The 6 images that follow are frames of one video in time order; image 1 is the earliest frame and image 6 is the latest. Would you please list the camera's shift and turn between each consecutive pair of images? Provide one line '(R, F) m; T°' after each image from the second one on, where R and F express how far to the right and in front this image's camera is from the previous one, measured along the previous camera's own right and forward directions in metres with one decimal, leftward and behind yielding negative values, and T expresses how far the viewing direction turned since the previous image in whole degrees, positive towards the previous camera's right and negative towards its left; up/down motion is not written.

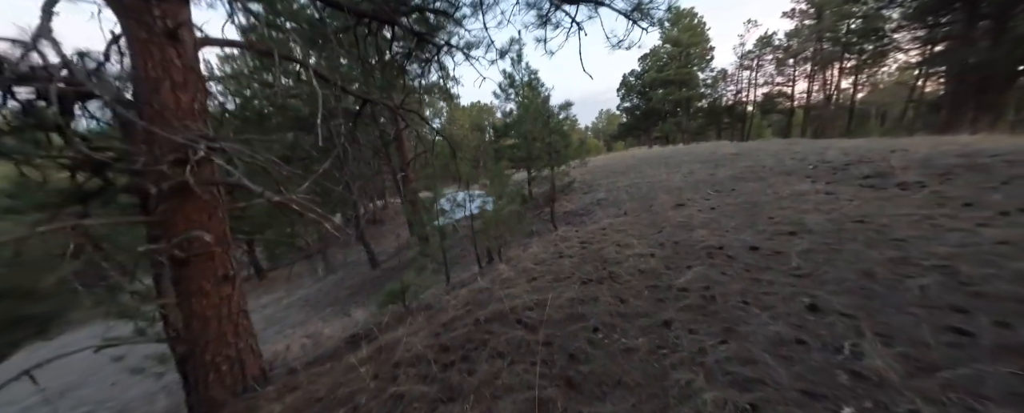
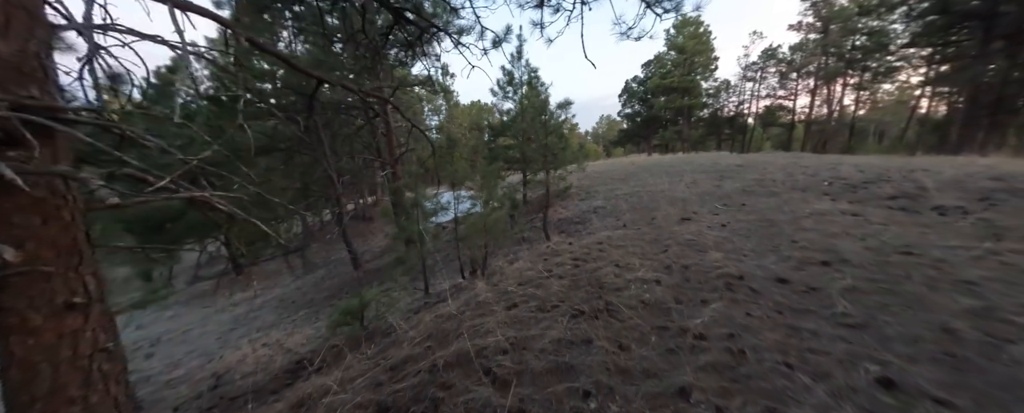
(+0.1, +0.5) m; +1°
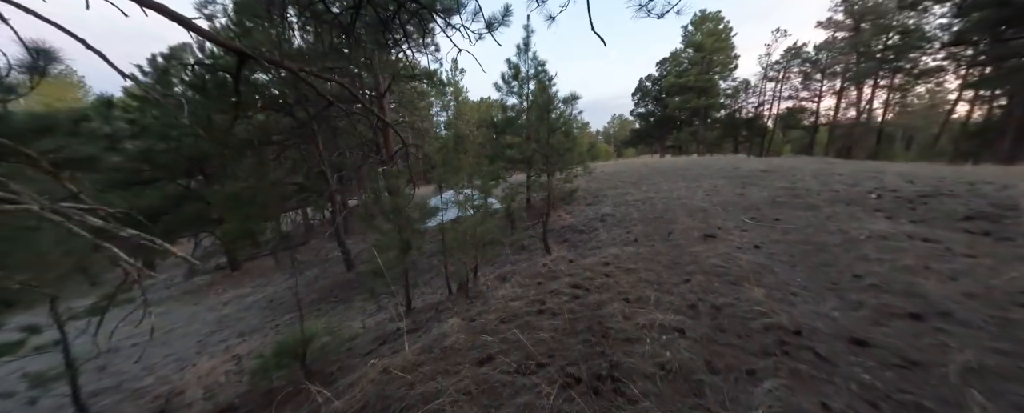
(+0.2, +0.6) m; -1°
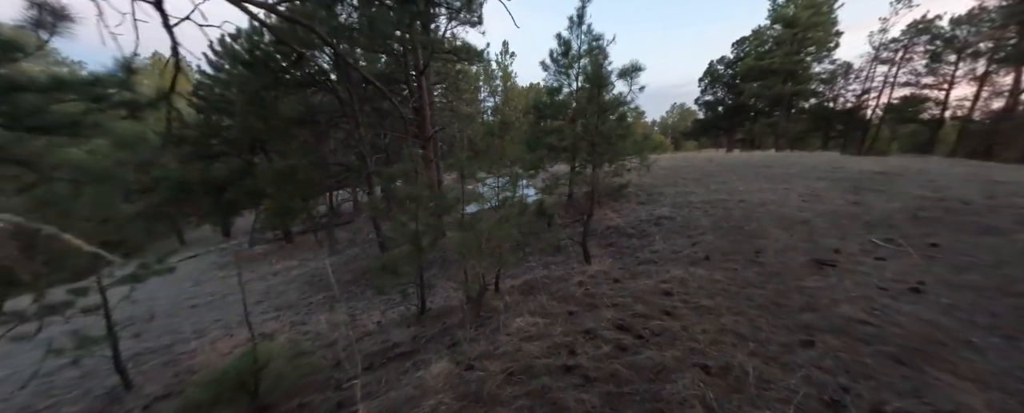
(+0.1, +0.8) m; -8°
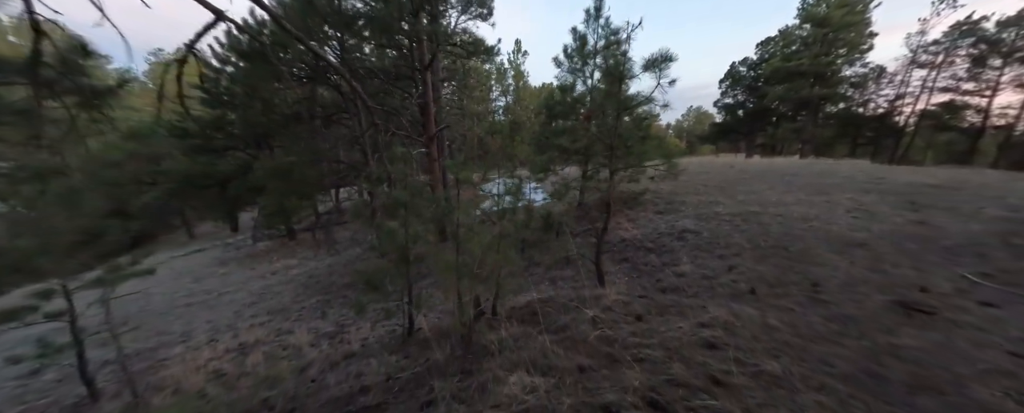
(+0.1, +0.6) m; -2°
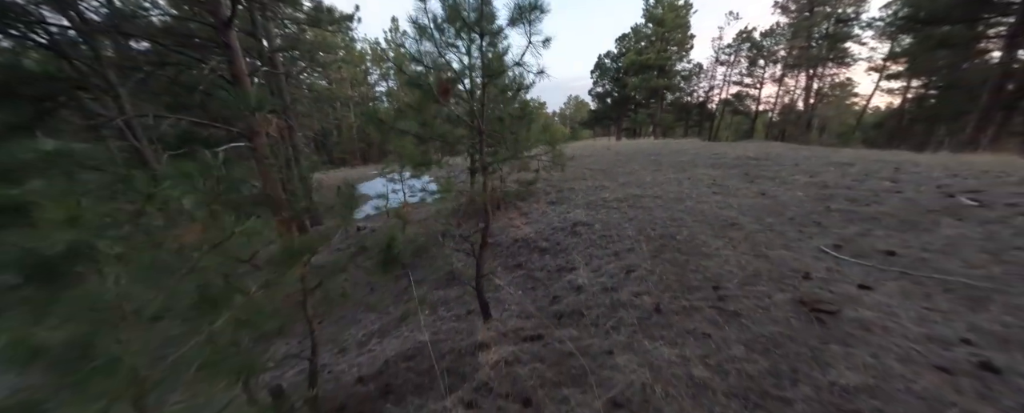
(+0.5, +1.0) m; +17°
